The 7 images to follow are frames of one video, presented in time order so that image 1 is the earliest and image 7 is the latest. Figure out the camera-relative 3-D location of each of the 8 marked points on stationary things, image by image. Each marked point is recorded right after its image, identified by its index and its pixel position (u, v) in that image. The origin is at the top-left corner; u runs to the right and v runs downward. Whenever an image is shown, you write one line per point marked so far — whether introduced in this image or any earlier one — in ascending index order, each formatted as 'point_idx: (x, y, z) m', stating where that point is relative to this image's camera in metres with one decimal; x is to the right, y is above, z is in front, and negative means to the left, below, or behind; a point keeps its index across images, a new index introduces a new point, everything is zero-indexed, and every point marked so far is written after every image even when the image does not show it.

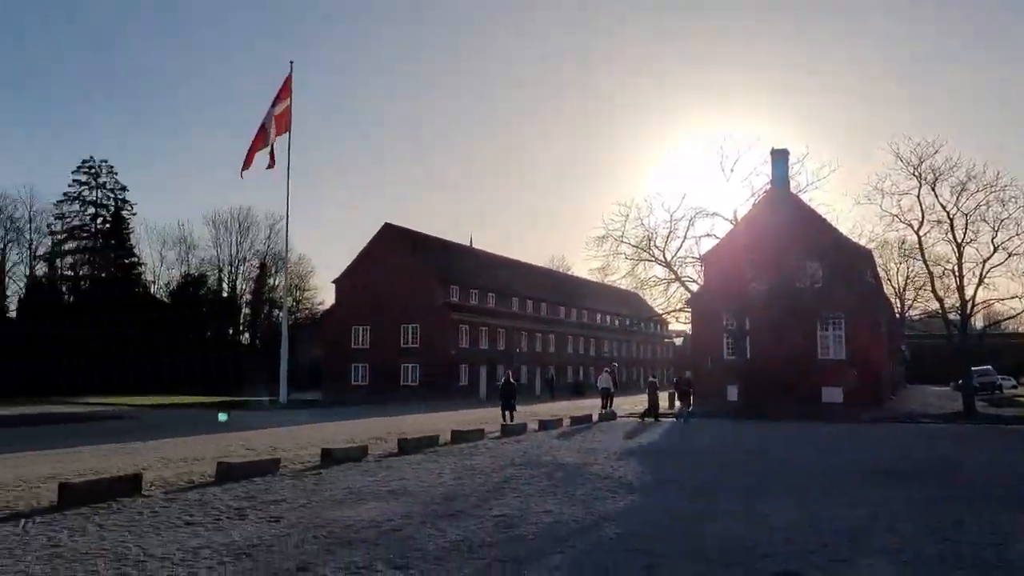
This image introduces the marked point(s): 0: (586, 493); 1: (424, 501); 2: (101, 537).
0: (+0.8, -2.2, +9.7) m
1: (-0.9, -2.1, +9.0) m
2: (-3.5, -2.1, +7.6) m
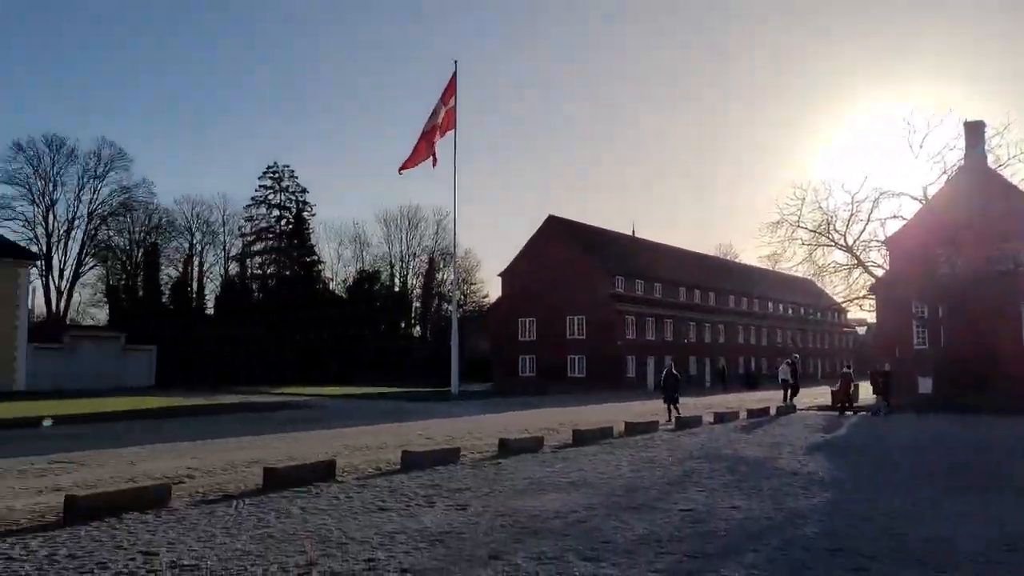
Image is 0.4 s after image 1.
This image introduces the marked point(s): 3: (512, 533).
0: (+2.7, -2.1, +9.4) m
1: (+0.9, -2.1, +9.1) m
2: (-1.9, -2.1, +8.1) m
3: (0.0, -1.9, +7.1) m
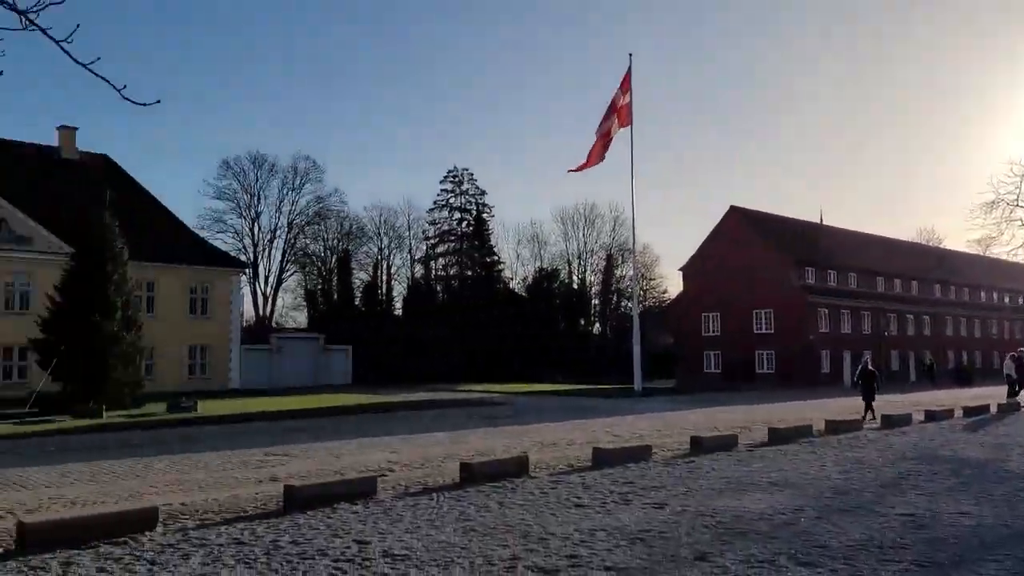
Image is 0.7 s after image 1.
0: (+4.7, -2.0, +8.6) m
1: (+2.9, -2.0, +8.6) m
2: (-0.1, -2.1, +8.2) m
3: (+1.6, -1.9, +6.9) m
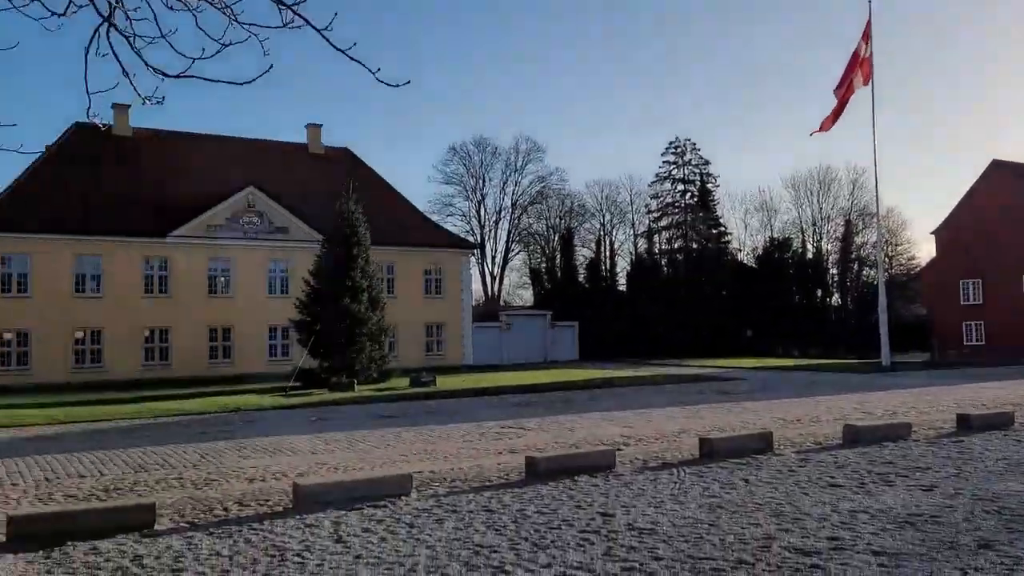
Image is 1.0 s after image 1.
0: (+6.8, -1.6, +7.1) m
1: (+5.0, -1.6, +7.6) m
2: (+2.1, -1.8, +7.9) m
3: (+3.4, -1.6, +6.2) m
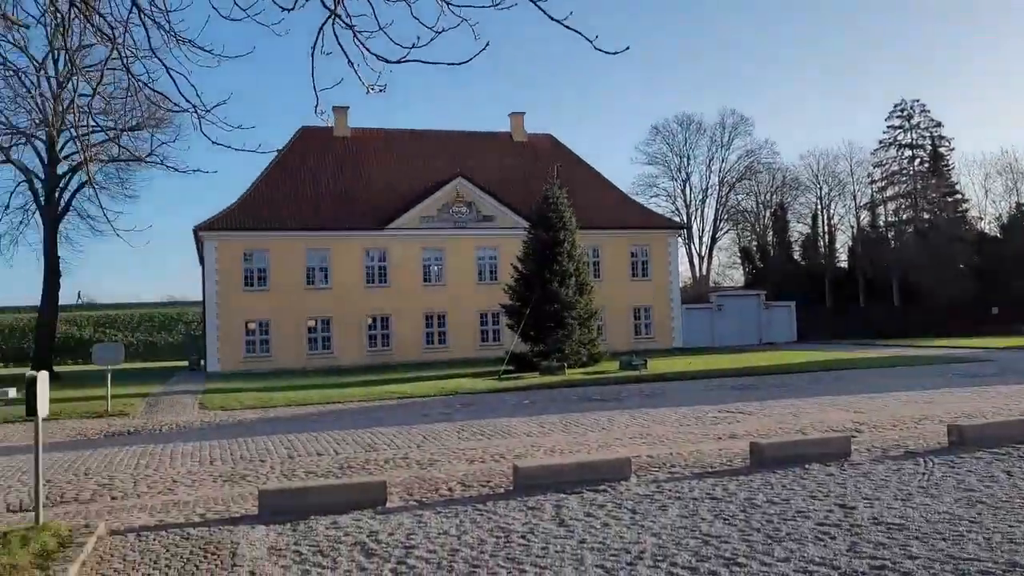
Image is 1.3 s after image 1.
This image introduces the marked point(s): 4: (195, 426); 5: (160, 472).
0: (+8.3, -1.2, +5.2) m
1: (+6.7, -1.3, +6.1) m
2: (+4.0, -1.6, +7.1) m
3: (+4.8, -1.4, +5.1) m
4: (-6.8, -2.9, +19.2) m
5: (-5.1, -2.6, +12.9) m
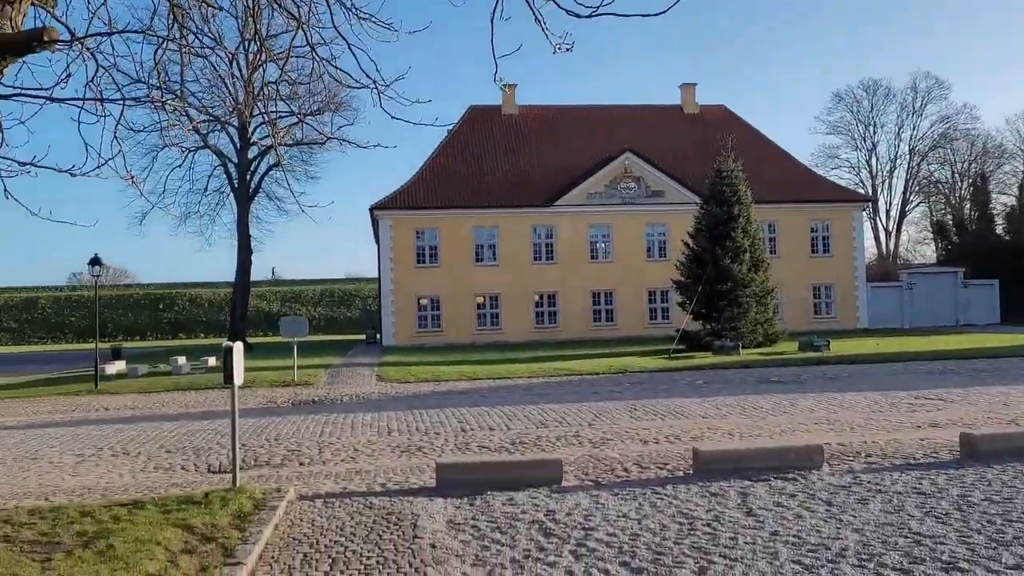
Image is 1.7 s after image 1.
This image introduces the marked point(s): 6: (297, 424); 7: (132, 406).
0: (+9.2, -1.1, +3.4) m
1: (+7.8, -1.2, +4.5) m
2: (+5.3, -1.4, +6.0) m
3: (+5.7, -1.3, +3.9) m
4: (-3.1, -2.4, +19.9) m
5: (-2.5, -2.3, +13.4) m
6: (-3.7, -2.4, +15.7) m
7: (-8.4, -2.6, +19.9) m
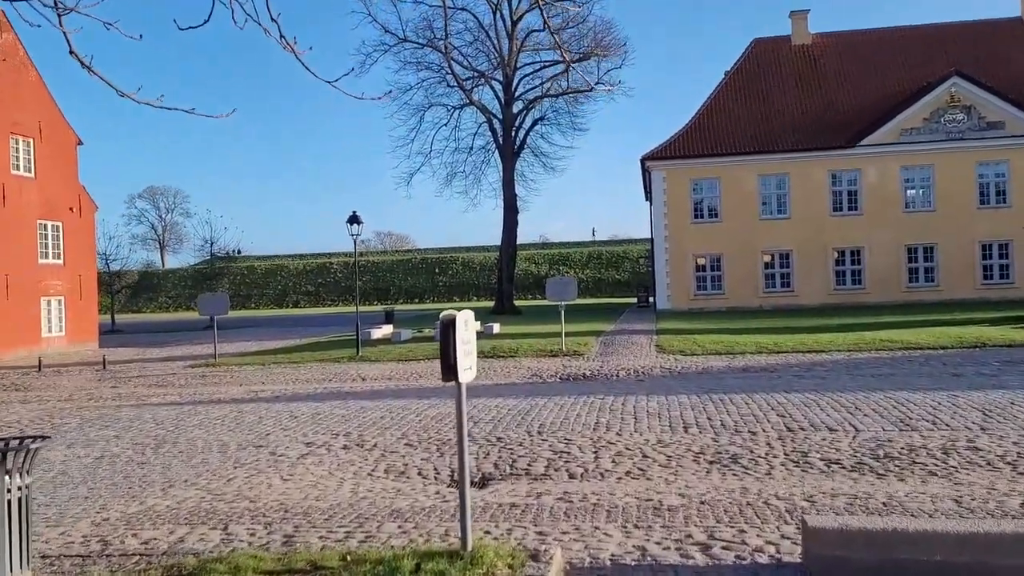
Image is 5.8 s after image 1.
0: (+9.6, -0.9, -3.1) m
1: (+8.6, -0.9, -1.6) m
2: (+6.6, -1.1, +0.6) m
3: (+6.4, -1.0, -1.5) m
4: (+2.6, -1.6, +16.3) m
5: (+1.3, -1.7, +10.0) m
6: (+0.8, -1.7, +12.5) m
7: (-2.5, -1.8, +17.9) m
